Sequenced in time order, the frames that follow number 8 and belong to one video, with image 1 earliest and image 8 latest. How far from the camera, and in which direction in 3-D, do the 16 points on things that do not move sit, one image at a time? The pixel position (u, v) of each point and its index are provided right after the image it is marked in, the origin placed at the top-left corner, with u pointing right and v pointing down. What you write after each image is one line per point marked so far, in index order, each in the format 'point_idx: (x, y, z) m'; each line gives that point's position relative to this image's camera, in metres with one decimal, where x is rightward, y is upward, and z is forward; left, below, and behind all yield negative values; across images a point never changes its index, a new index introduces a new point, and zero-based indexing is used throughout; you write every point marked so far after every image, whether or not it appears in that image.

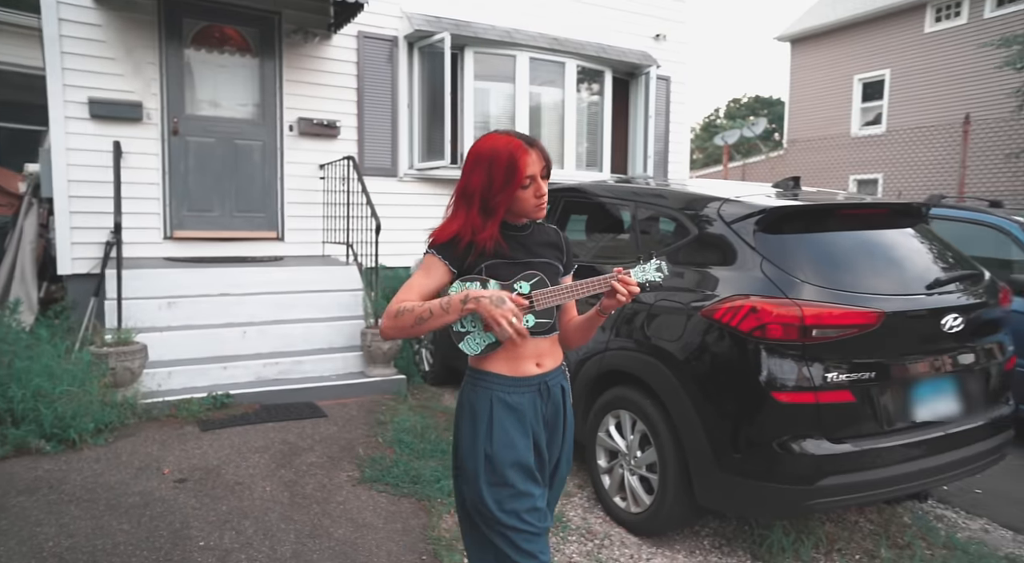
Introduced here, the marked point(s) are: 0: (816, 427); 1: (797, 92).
0: (+1.2, -0.6, +2.4) m
1: (+8.0, +5.4, +17.8) m
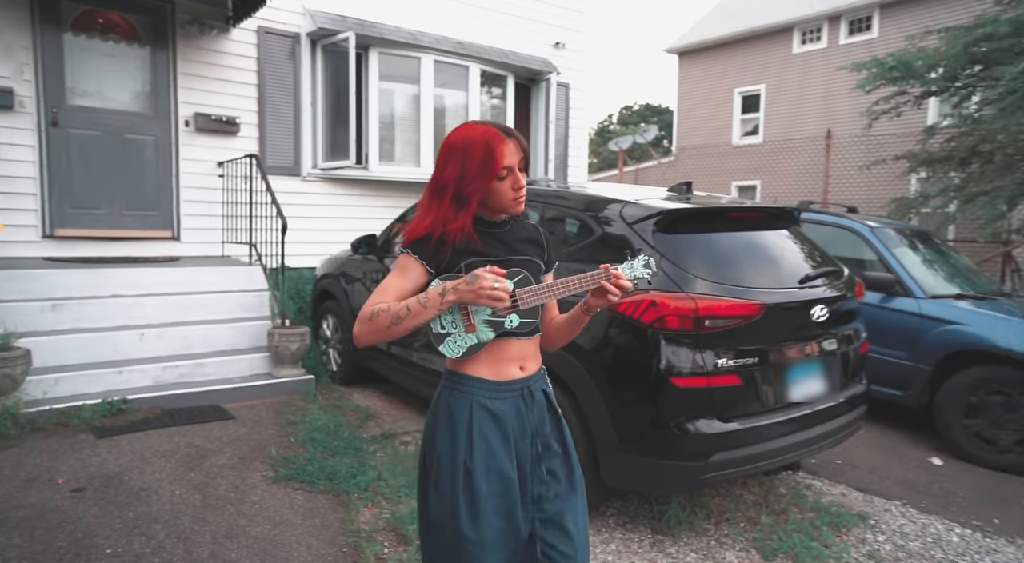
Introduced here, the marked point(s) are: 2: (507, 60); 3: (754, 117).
0: (+0.8, -0.6, +2.7) m
1: (+5.2, +5.4, +19.0) m
2: (0.0, +2.6, +7.5) m
3: (+6.6, +4.5, +17.3) m
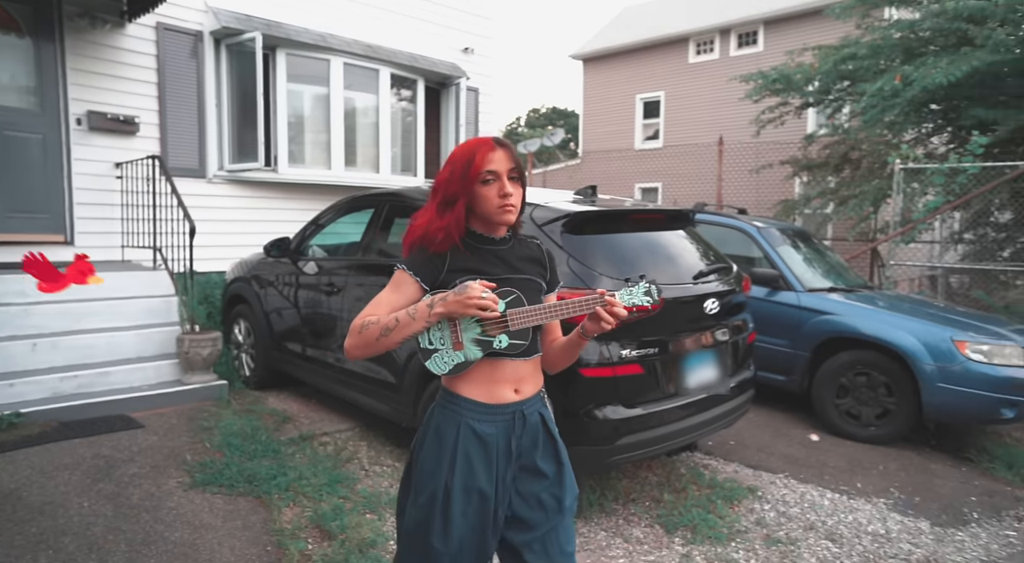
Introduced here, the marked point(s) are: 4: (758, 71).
0: (+0.5, -0.5, +3.0) m
1: (+2.4, +5.4, +19.7) m
2: (-1.1, +2.6, +7.6) m
3: (+4.1, +4.5, +18.2) m
4: (+4.8, +4.1, +12.4) m
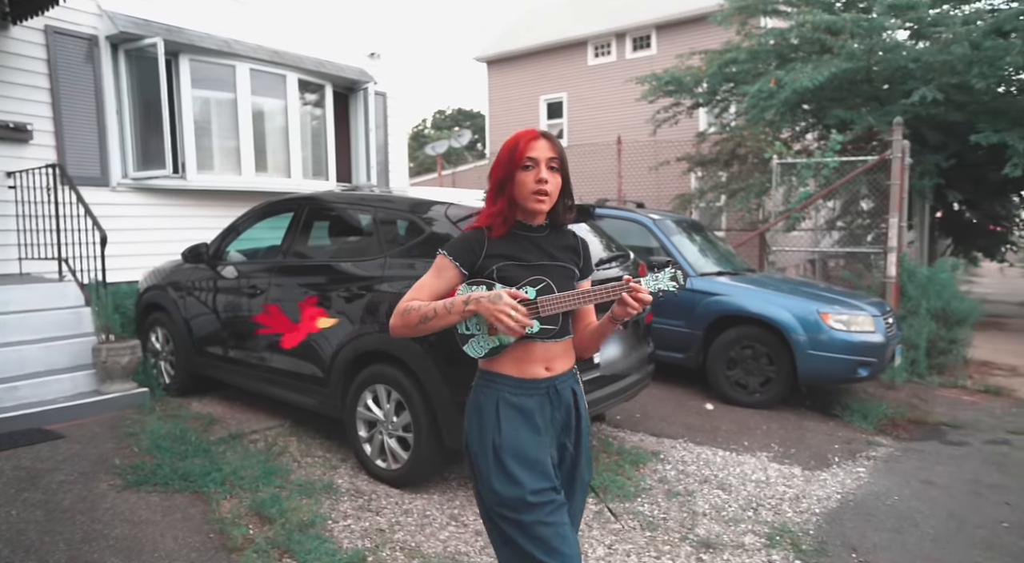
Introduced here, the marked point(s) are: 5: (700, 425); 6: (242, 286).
0: (+0.1, -0.5, +3.3) m
1: (-0.5, +5.5, +20.1) m
2: (-2.2, +2.6, +7.6) m
3: (+1.4, +4.7, +18.9) m
4: (+2.9, +4.3, +13.2) m
5: (+1.5, -1.2, +5.2) m
6: (-1.8, 0.0, +4.3) m
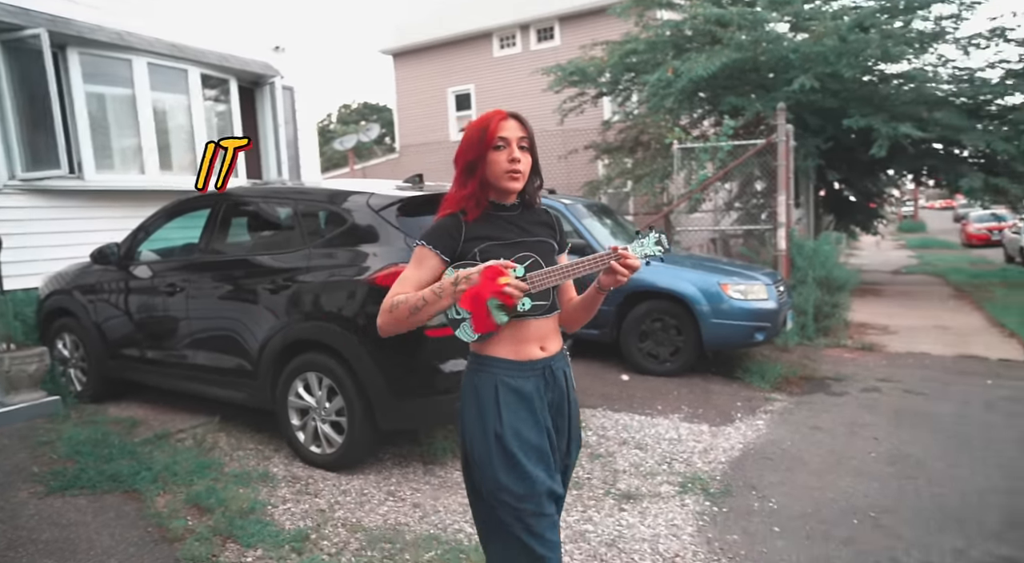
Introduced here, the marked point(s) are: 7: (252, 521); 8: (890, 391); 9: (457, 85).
0: (-0.3, -0.4, +3.5) m
1: (-3.4, +5.7, +20.0) m
2: (-3.3, +2.6, +7.4) m
3: (-1.3, +5.0, +19.0) m
4: (+1.0, +4.6, +13.6) m
5: (+0.9, -1.0, +5.6) m
6: (-2.3, 0.0, +4.2) m
7: (-1.2, -1.1, +2.9) m
8: (+3.5, -1.0, +5.8) m
9: (-1.6, +5.8, +19.0) m
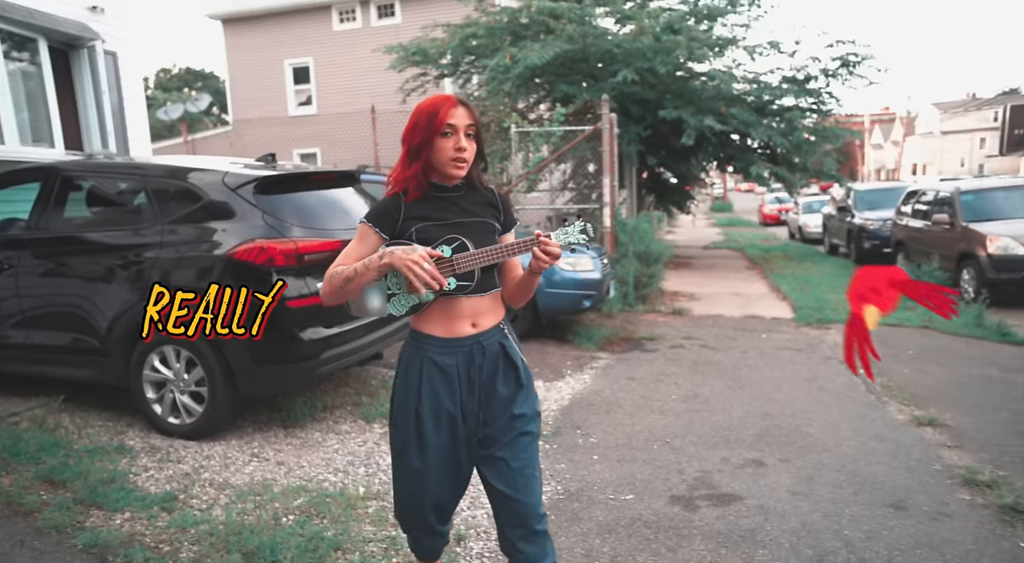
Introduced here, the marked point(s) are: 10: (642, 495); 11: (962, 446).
0: (-1.2, -0.2, +3.8) m
1: (-8.3, +6.3, +18.8) m
2: (-5.1, +2.8, +6.7) m
3: (-6.0, +5.6, +18.4) m
4: (-2.4, +5.1, +13.7) m
5: (-0.5, -0.7, +6.1) m
6: (-3.3, +0.1, +3.9) m
7: (-1.9, -1.0, +3.0) m
8: (+2.0, -0.7, +7.0) m
9: (-6.3, +6.5, +18.2) m
10: (+0.7, -1.1, +3.4) m
11: (+2.8, -1.0, +3.9) m
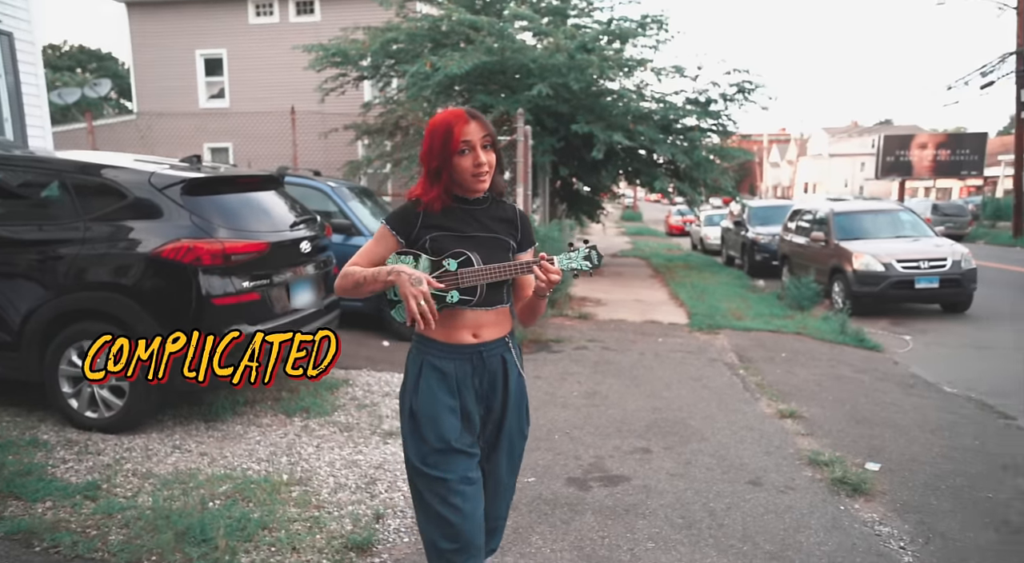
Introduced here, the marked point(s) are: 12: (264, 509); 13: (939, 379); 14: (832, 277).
0: (-1.7, -0.2, +3.9) m
1: (-10.6, +6.4, +17.9) m
2: (-5.9, +2.9, +6.4) m
3: (-8.3, +5.7, +17.8) m
4: (-4.2, +5.1, +13.6) m
5: (-1.3, -0.8, +6.3) m
6: (-3.8, +0.2, +3.8) m
7: (-2.3, -1.0, +3.1) m
8: (+1.0, -0.8, +7.5) m
9: (-8.5, +6.5, +17.6) m
10: (+0.2, -1.2, +3.8) m
11: (+2.2, -1.1, +4.6) m
12: (-1.2, -1.1, +3.0) m
13: (+4.6, -1.0, +6.8) m
14: (+5.7, +0.1, +11.4) m
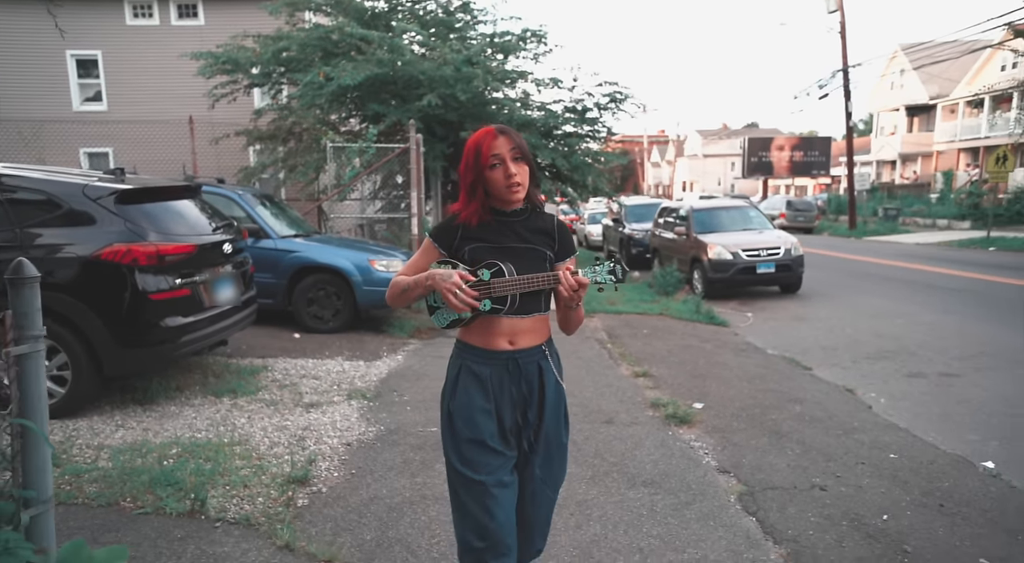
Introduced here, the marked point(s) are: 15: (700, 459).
0: (-2.4, -0.2, +4.5) m
1: (-13.7, +6.1, +16.8) m
2: (-7.1, +2.7, +6.2) m
3: (-11.4, +5.4, +17.1) m
4: (-6.6, +5.0, +13.6) m
5: (-2.4, -0.7, +6.9) m
6: (-4.5, +0.1, +4.0) m
7: (-2.9, -1.0, +3.6) m
8: (-0.3, -0.7, +8.5) m
9: (-11.6, +6.3, +16.9) m
10: (-0.5, -1.1, +4.7) m
11: (+1.3, -1.0, +5.8) m
12: (-1.7, -1.1, +3.7) m
13: (+3.3, -0.8, +8.3) m
14: (+3.7, +0.3, +13.1) m
15: (+1.2, -1.1, +4.1) m
